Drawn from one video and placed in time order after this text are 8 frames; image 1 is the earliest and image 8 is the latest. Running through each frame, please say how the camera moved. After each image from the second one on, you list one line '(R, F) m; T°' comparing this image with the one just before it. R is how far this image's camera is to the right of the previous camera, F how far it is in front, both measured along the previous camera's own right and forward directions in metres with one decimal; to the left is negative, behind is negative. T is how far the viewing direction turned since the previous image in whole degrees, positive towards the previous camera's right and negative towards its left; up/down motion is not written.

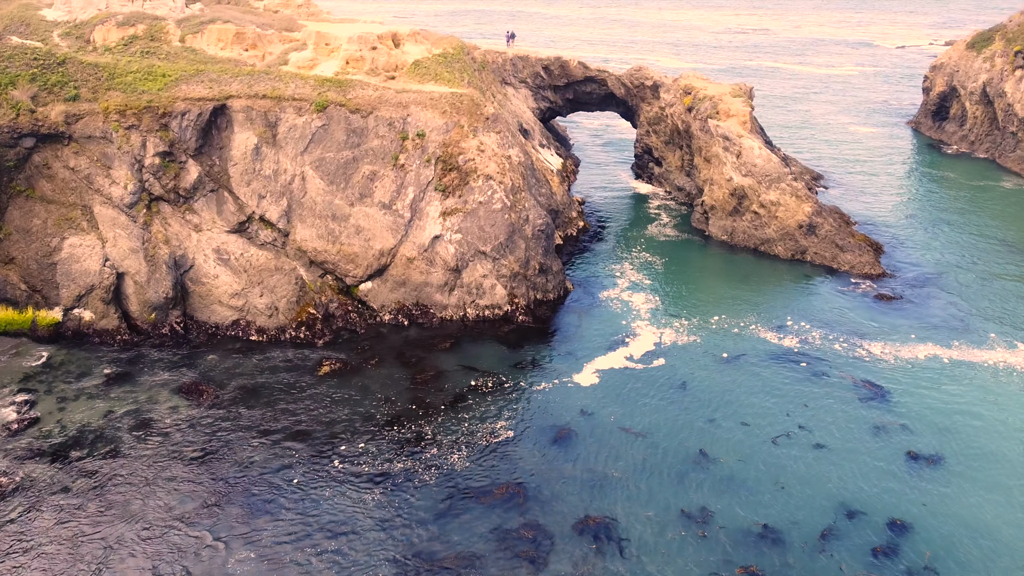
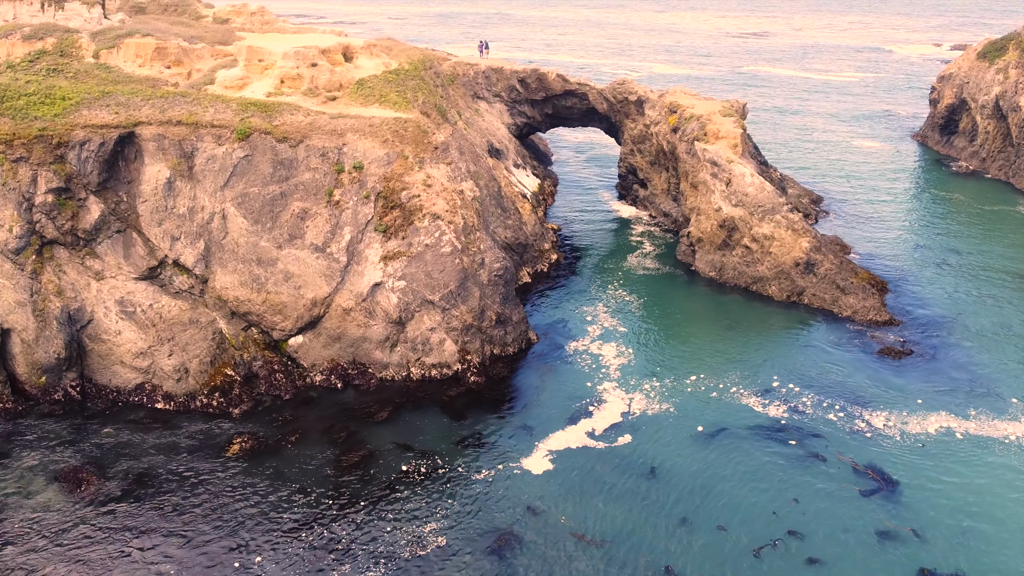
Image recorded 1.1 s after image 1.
(+1.5, +6.0) m; 0°
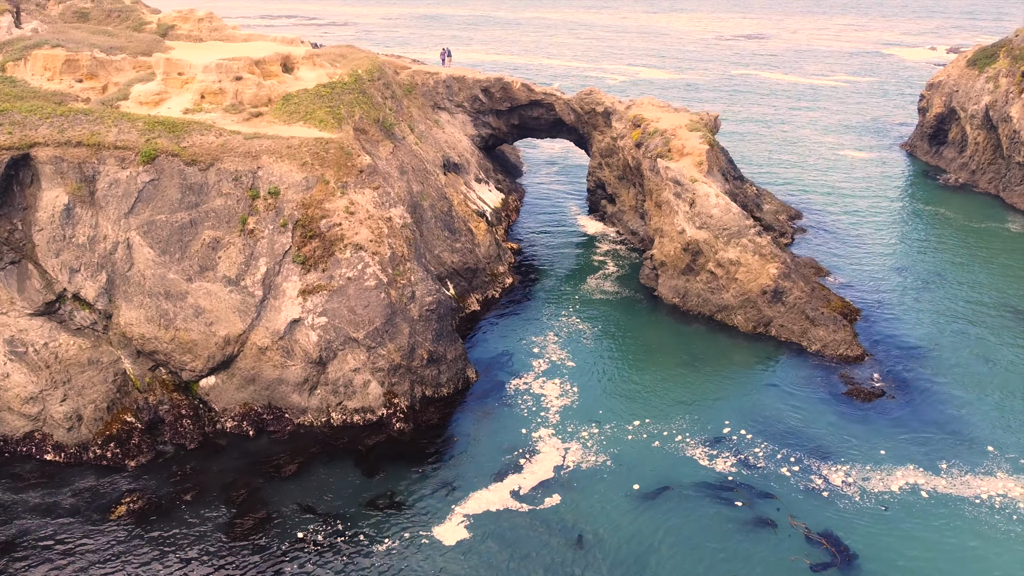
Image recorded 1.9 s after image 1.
(+1.9, +3.4) m; 0°
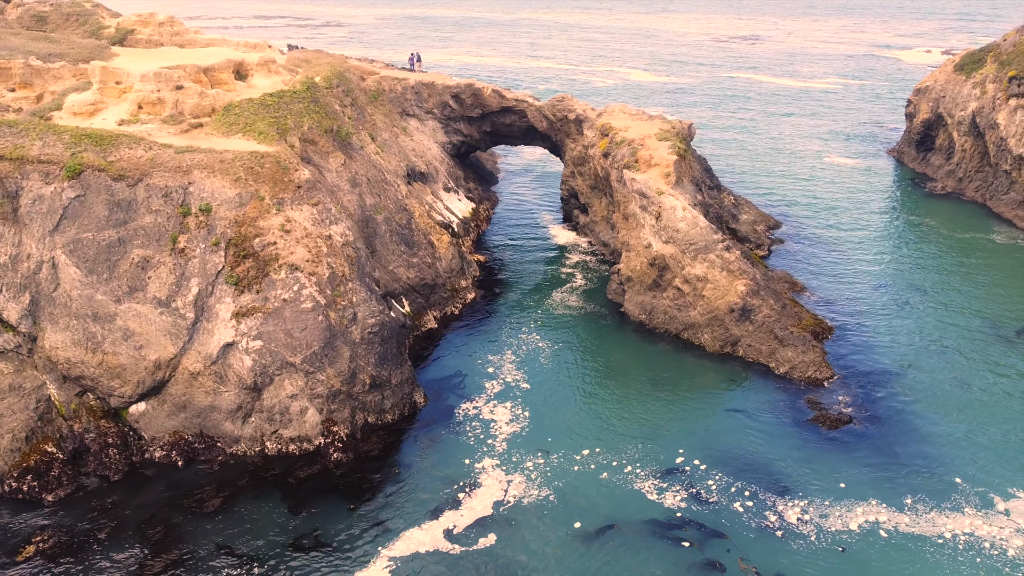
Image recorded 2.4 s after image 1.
(+1.5, +1.8) m; 0°
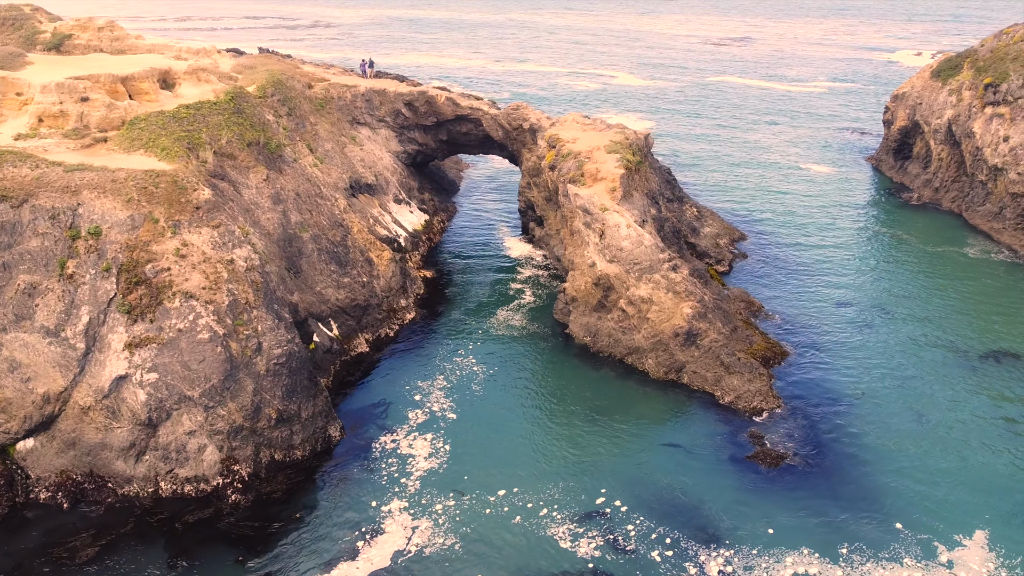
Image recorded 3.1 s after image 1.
(+2.1, +2.4) m; 0°
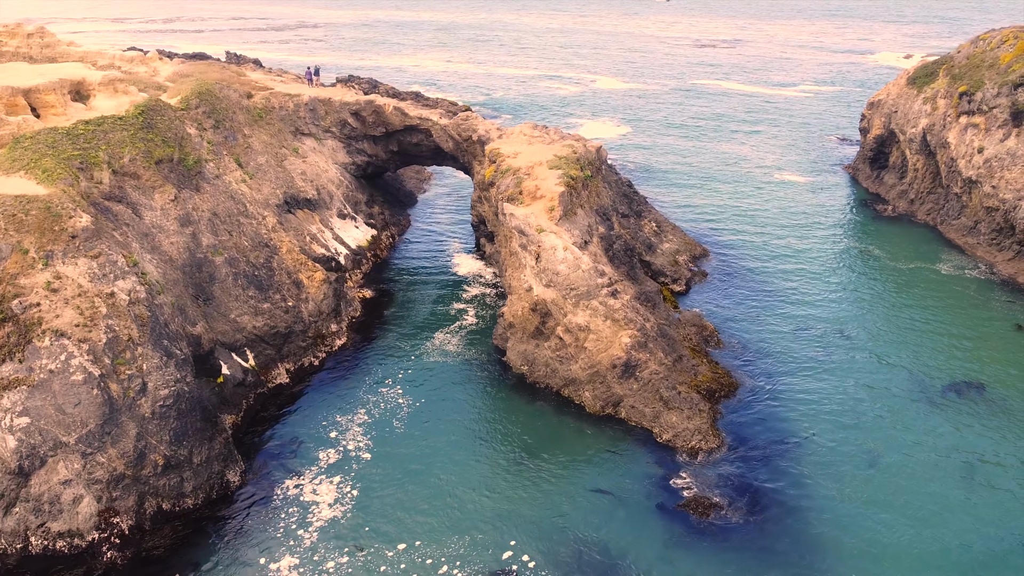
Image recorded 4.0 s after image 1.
(+2.1, +2.7) m; 0°
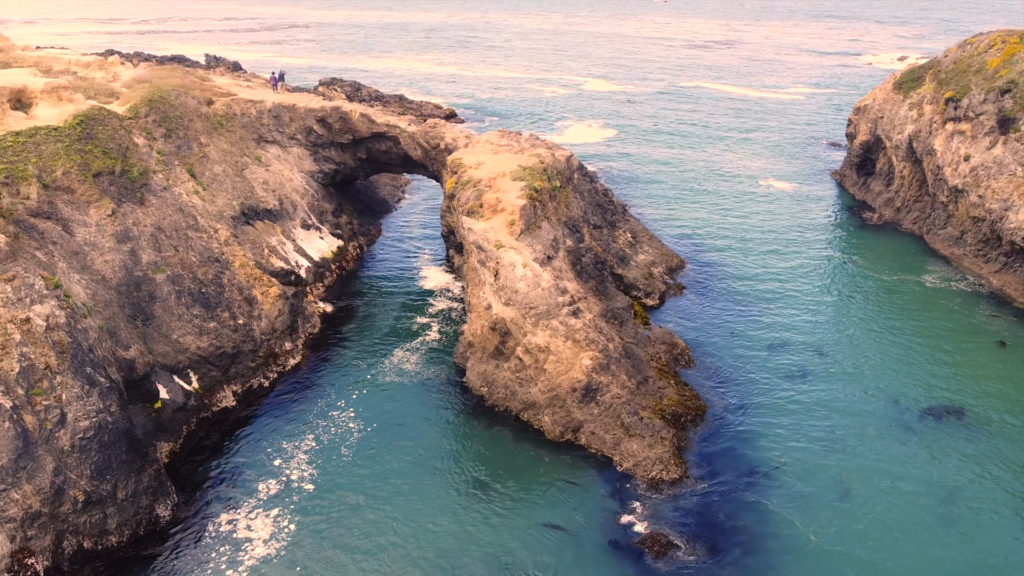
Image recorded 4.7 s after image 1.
(+1.2, +1.9) m; 0°
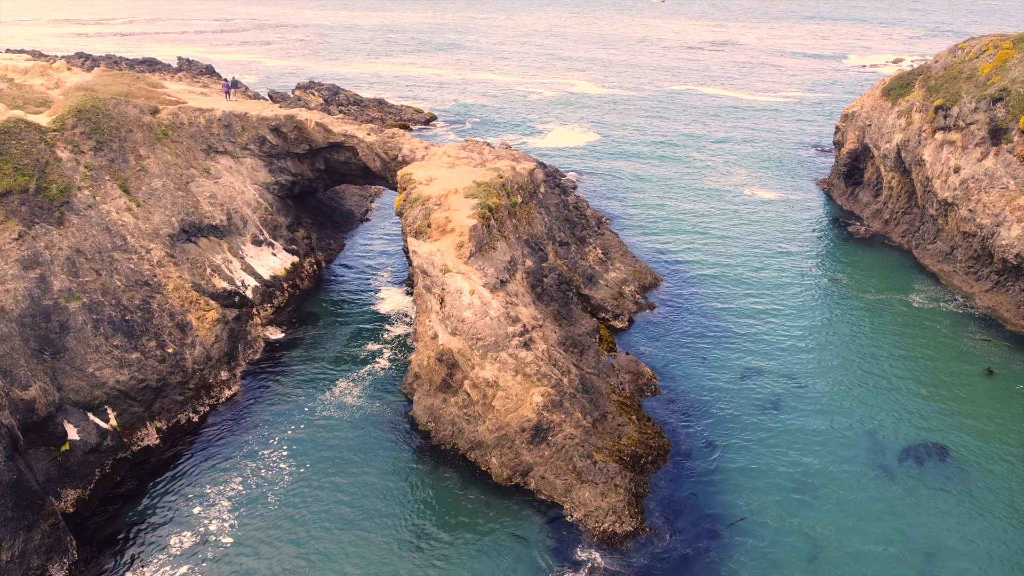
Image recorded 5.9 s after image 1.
(+1.4, +3.1) m; 0°
